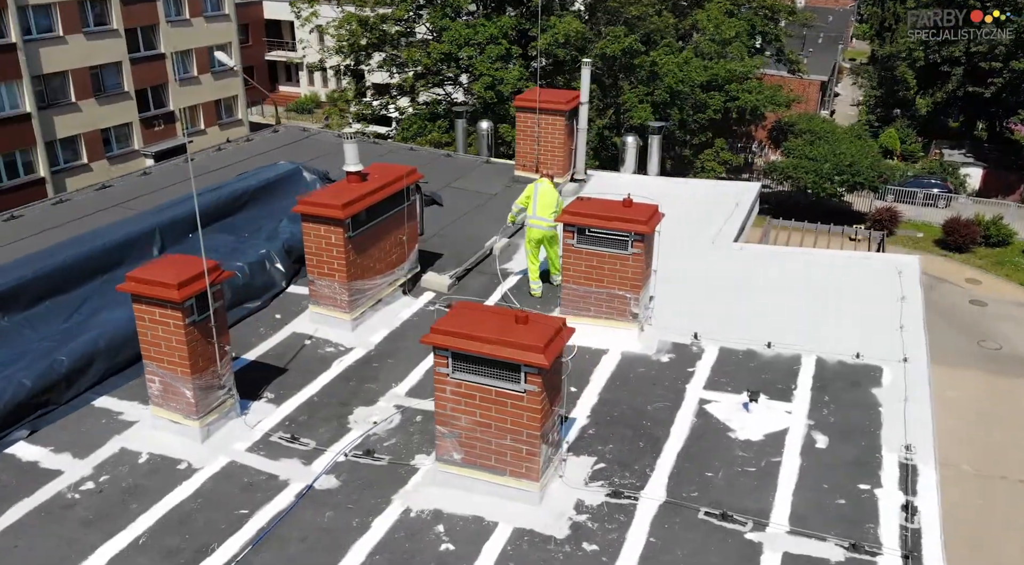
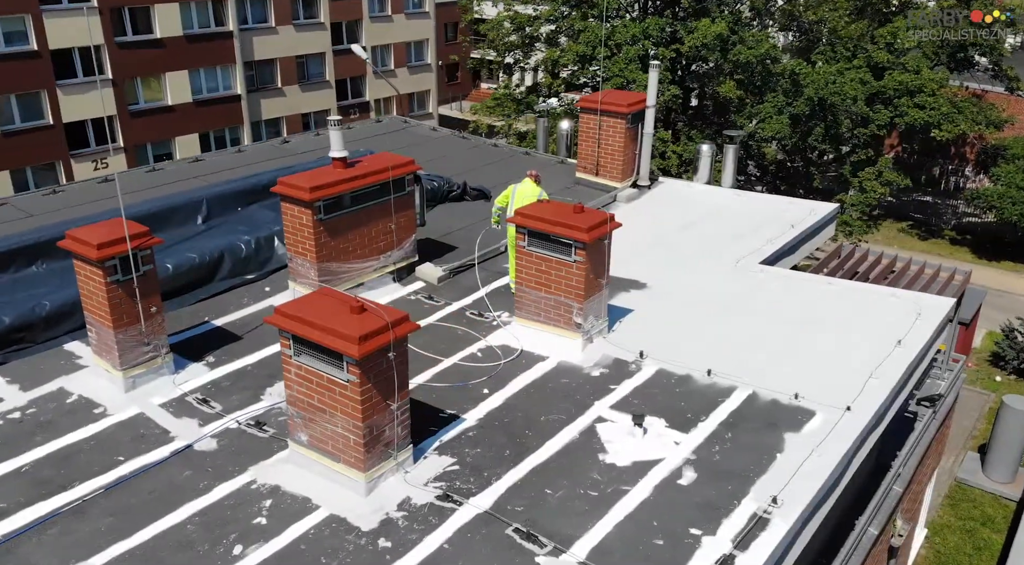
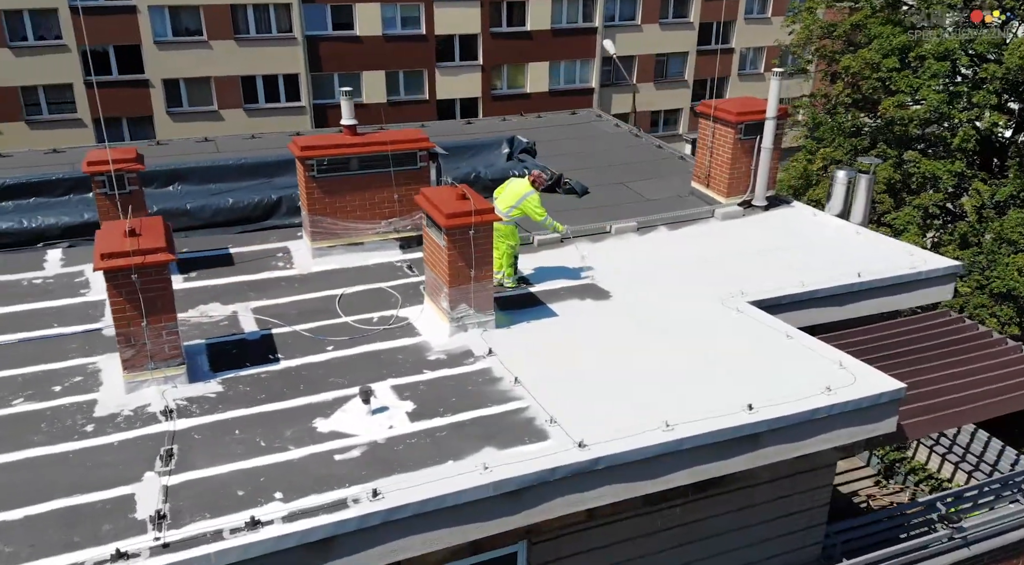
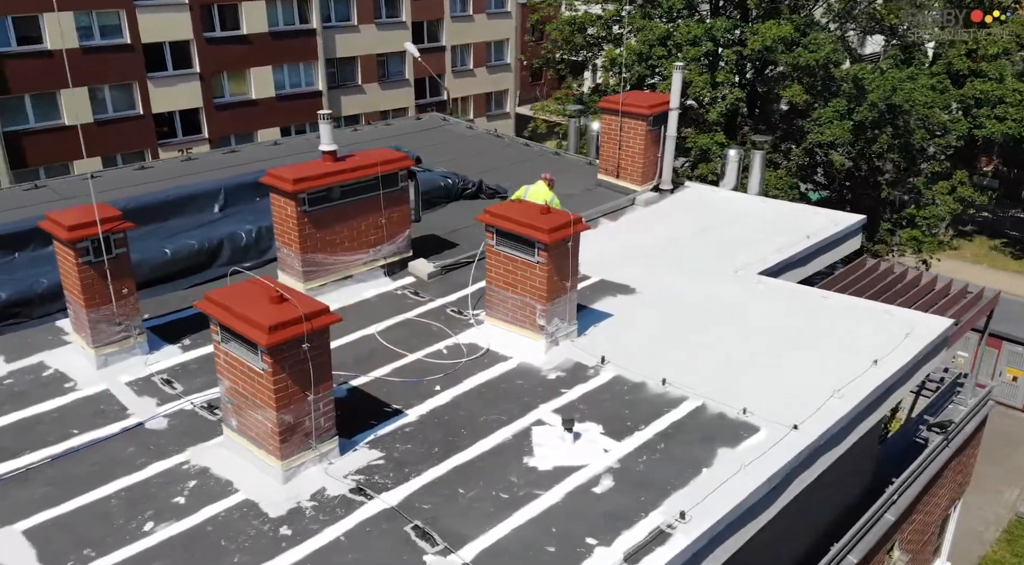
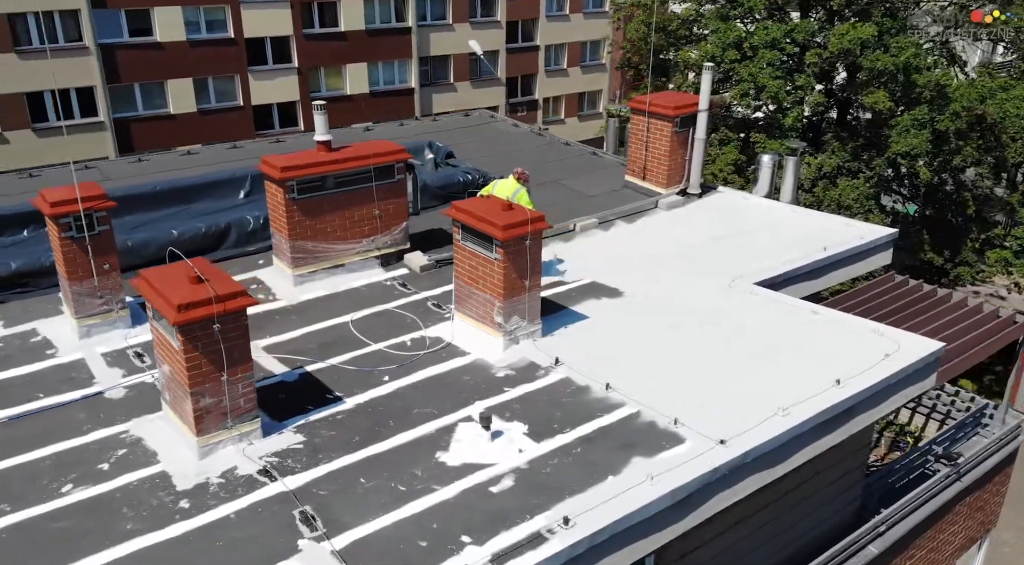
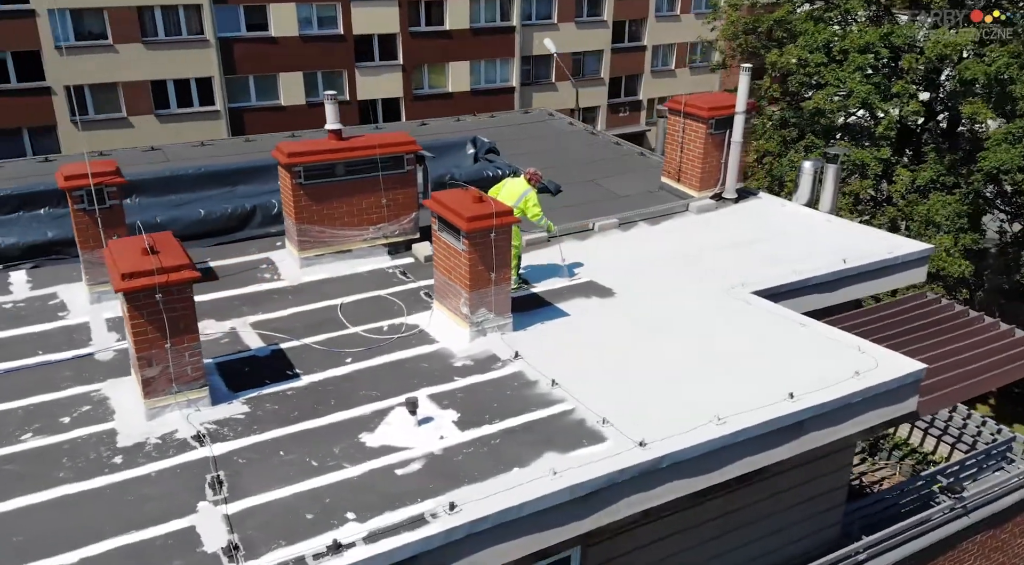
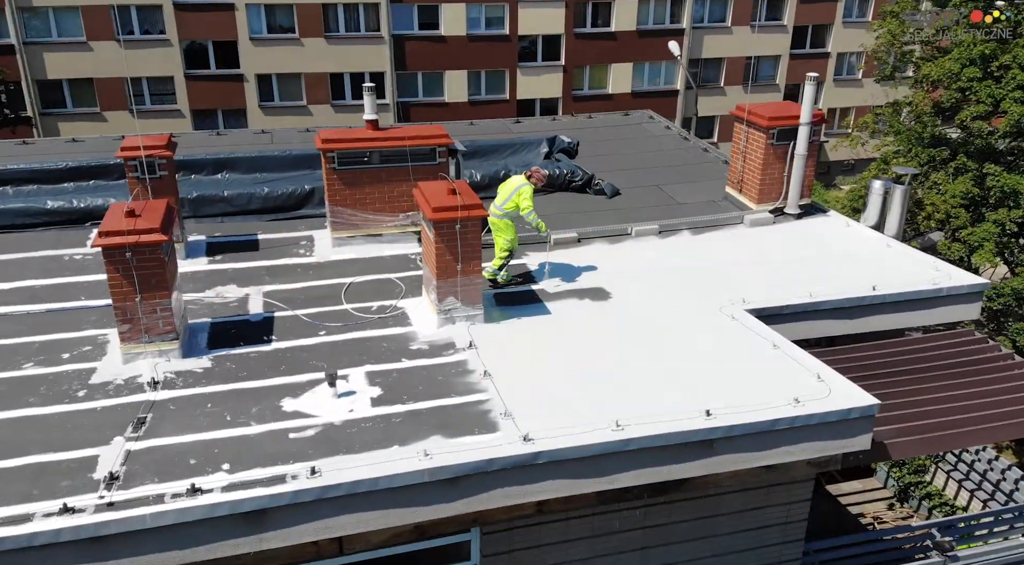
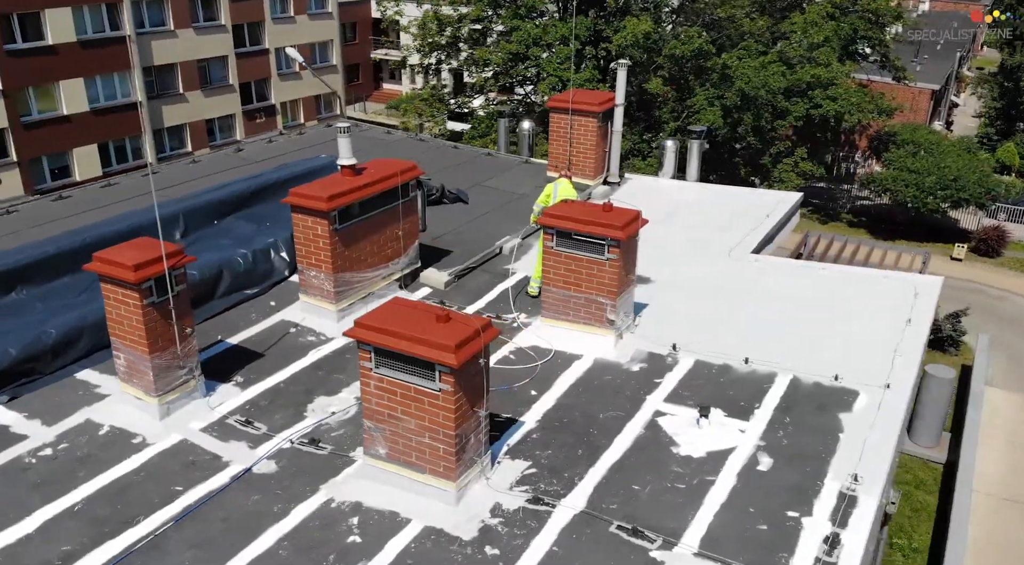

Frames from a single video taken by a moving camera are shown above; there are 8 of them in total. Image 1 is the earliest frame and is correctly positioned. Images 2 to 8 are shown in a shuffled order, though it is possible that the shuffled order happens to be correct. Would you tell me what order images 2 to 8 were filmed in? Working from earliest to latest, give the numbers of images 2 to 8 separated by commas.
8, 2, 4, 5, 6, 3, 7
